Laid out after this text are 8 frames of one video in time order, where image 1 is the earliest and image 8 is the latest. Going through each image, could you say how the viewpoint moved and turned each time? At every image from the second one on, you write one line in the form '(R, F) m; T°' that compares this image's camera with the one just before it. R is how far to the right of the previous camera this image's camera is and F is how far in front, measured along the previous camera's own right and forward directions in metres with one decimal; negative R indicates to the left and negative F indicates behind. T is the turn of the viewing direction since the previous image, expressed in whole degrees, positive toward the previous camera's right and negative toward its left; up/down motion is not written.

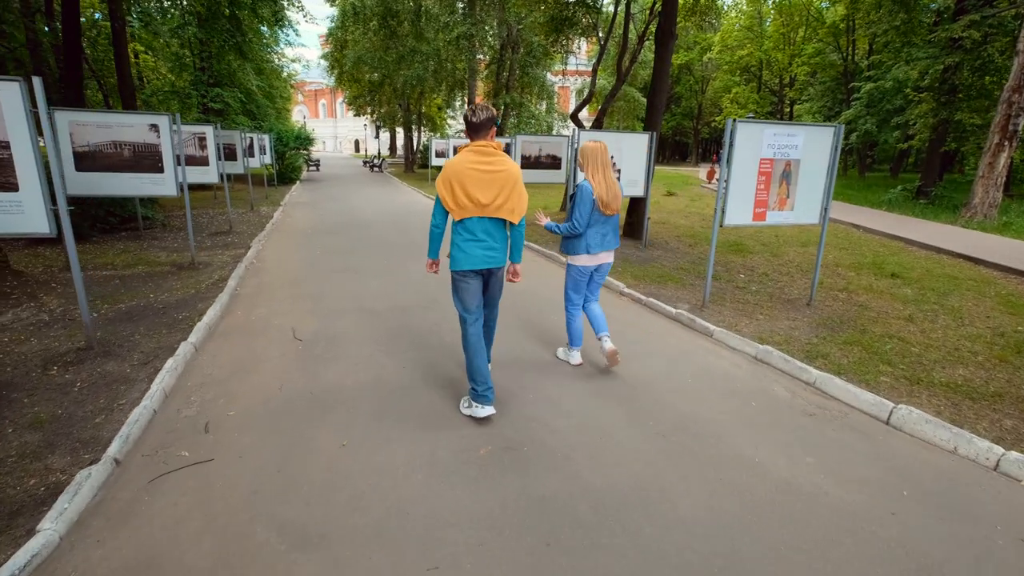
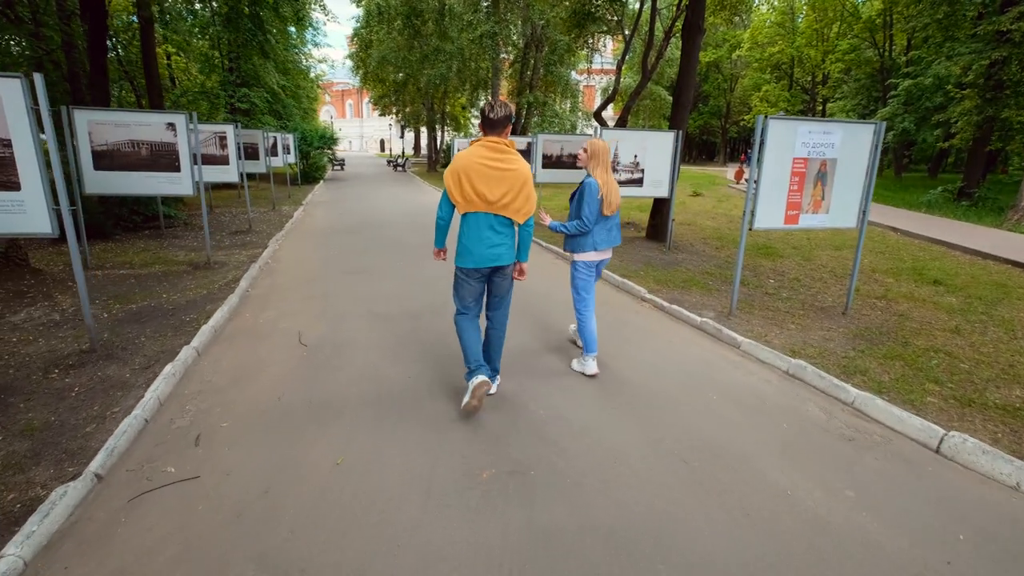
(+0.1, +0.3) m; -2°
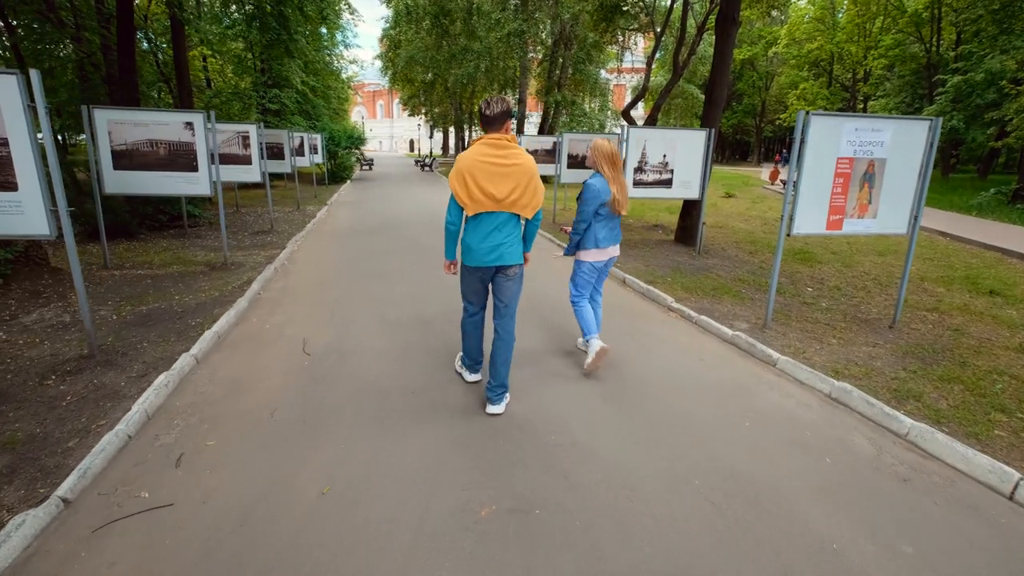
(+0.1, +0.3) m; -3°
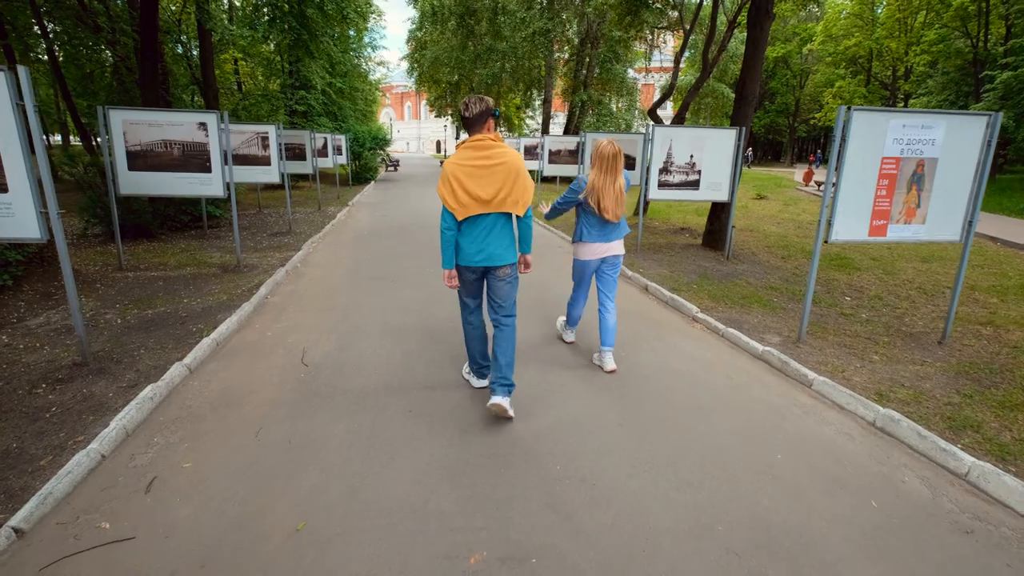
(+0.1, +0.3) m; -3°
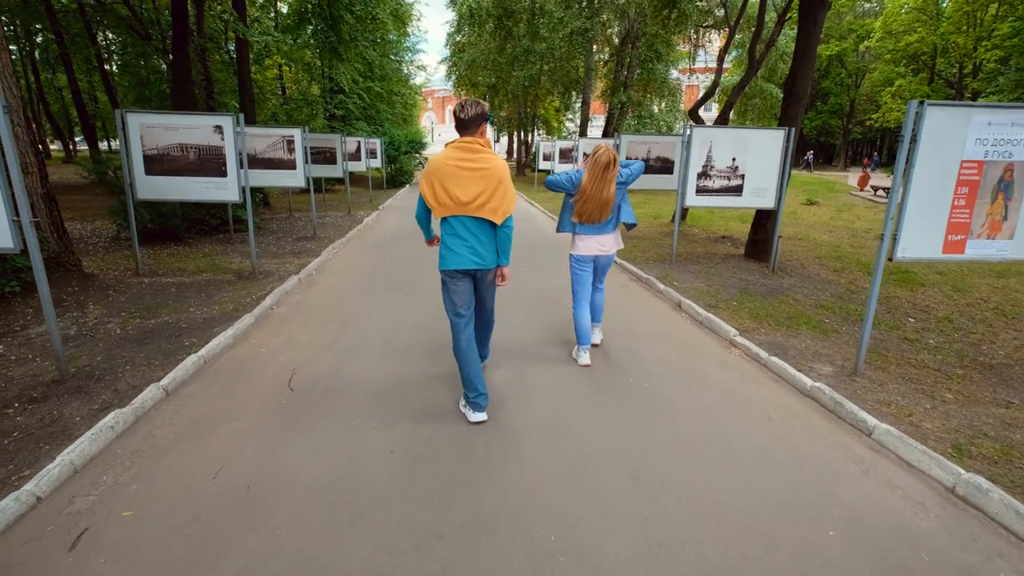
(+0.2, +0.5) m; -4°
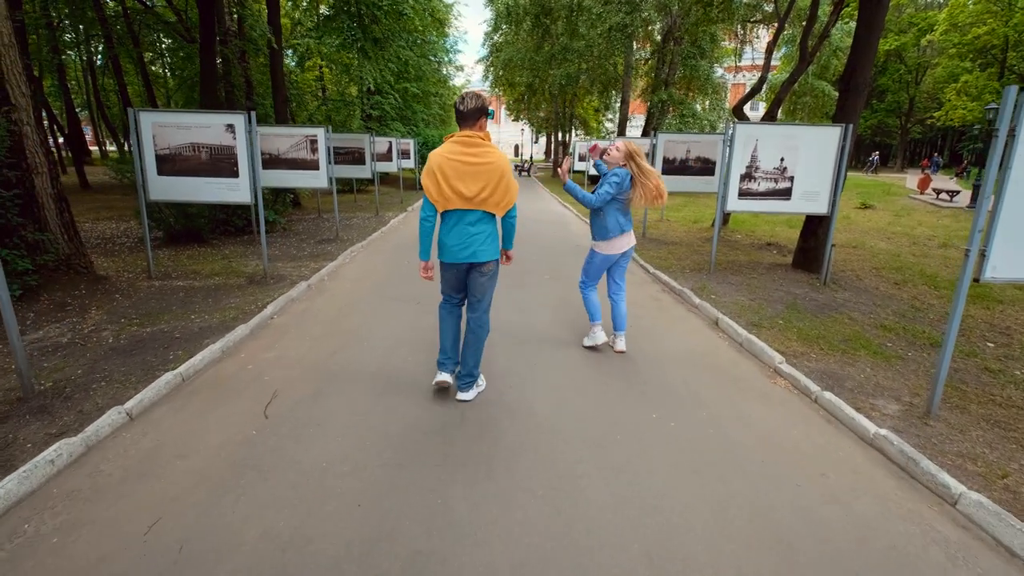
(+0.2, +0.6) m; -4°
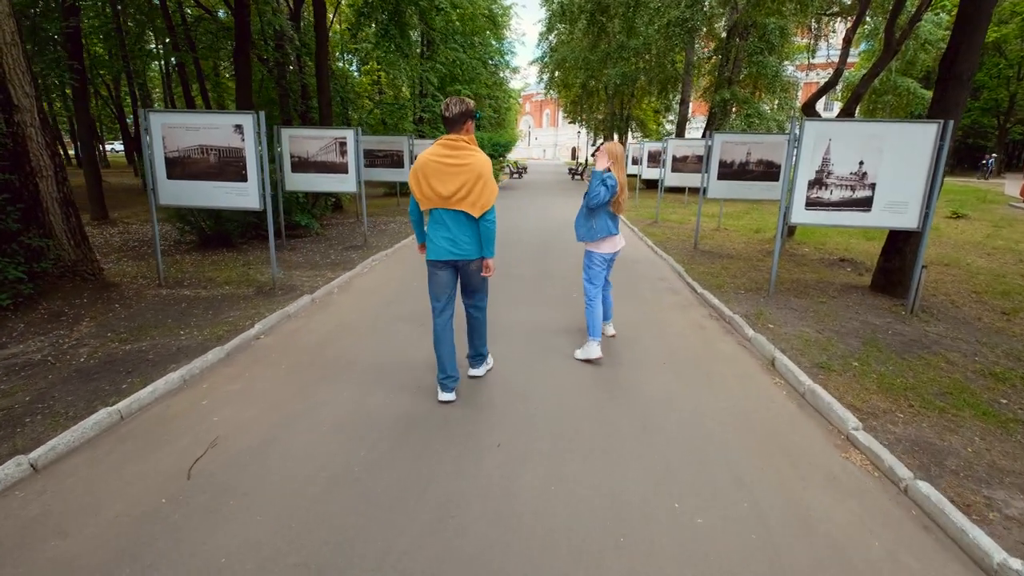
(+0.4, +0.8) m; -6°
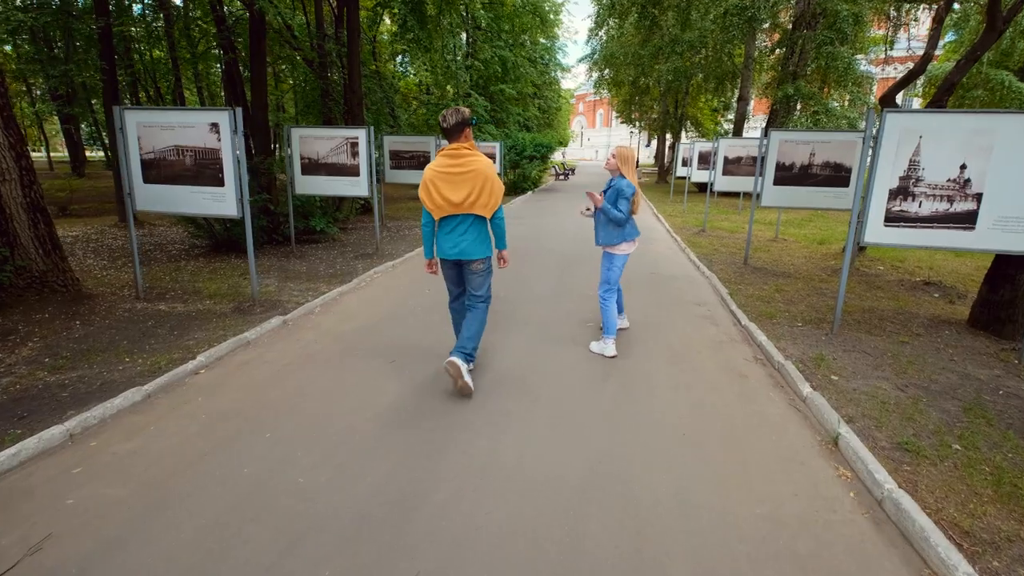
(+0.5, +1.1) m; -5°
